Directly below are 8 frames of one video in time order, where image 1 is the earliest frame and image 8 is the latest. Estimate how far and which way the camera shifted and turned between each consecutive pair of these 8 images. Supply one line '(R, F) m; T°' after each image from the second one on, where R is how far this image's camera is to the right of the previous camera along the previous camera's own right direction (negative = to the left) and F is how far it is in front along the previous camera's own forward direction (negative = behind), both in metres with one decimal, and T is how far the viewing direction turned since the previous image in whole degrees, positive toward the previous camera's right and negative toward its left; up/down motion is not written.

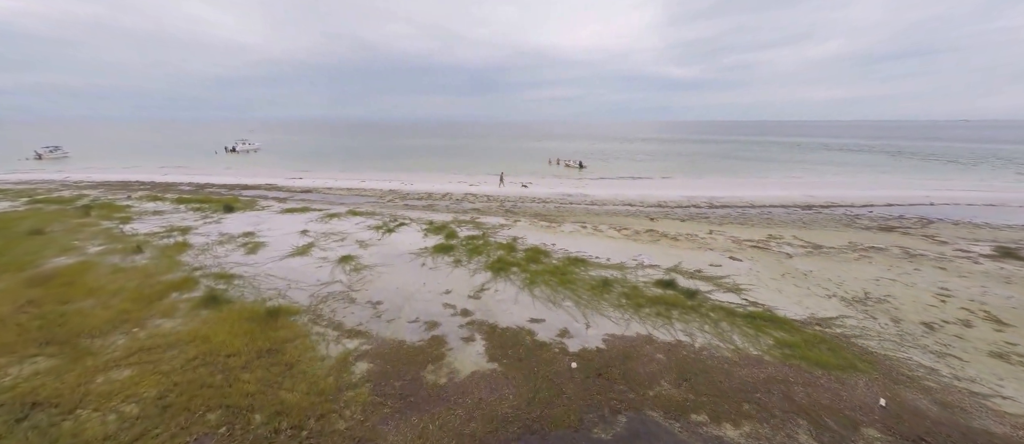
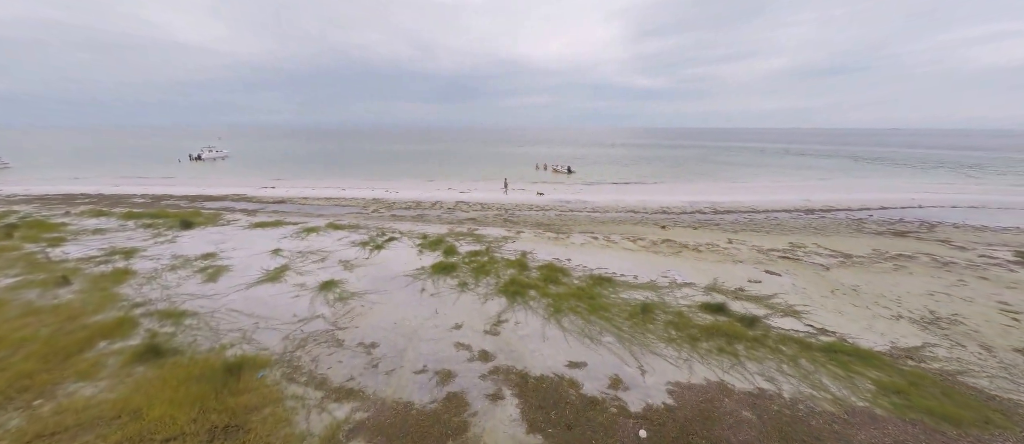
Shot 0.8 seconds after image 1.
(-0.9, +1.4) m; +3°
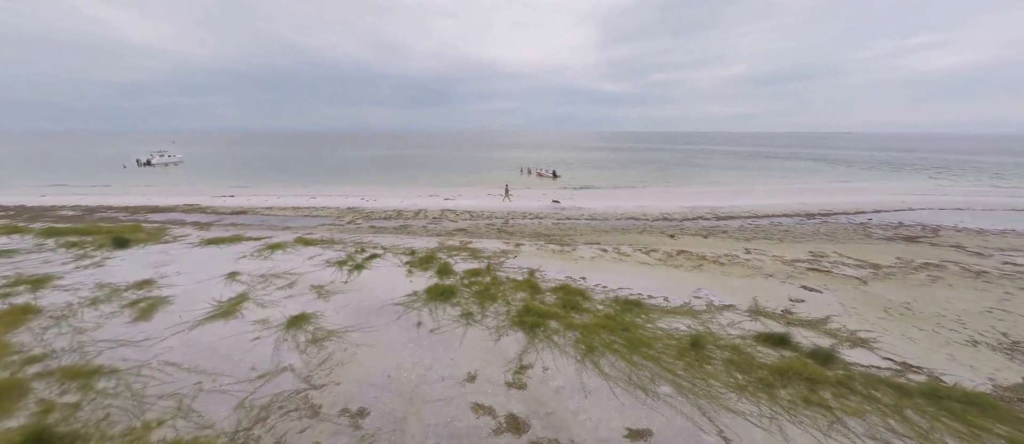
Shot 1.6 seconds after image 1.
(-0.8, +1.4) m; +4°
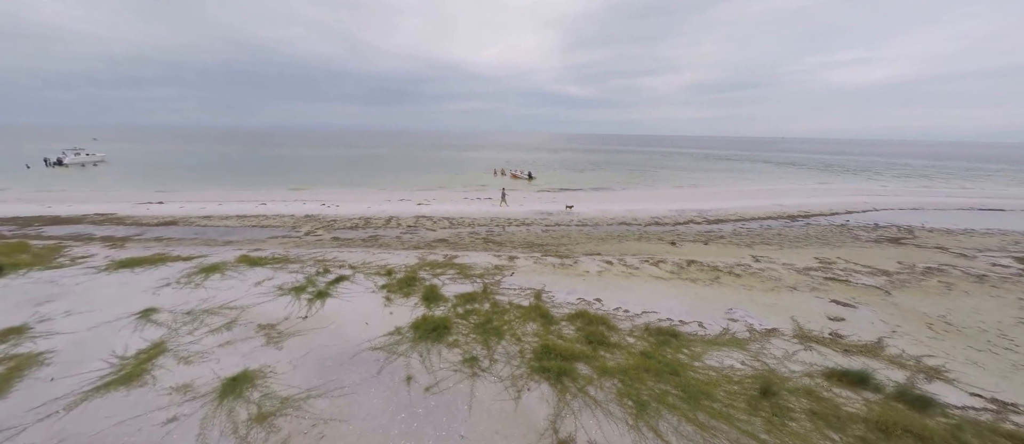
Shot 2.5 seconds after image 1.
(-0.9, +1.5) m; +6°
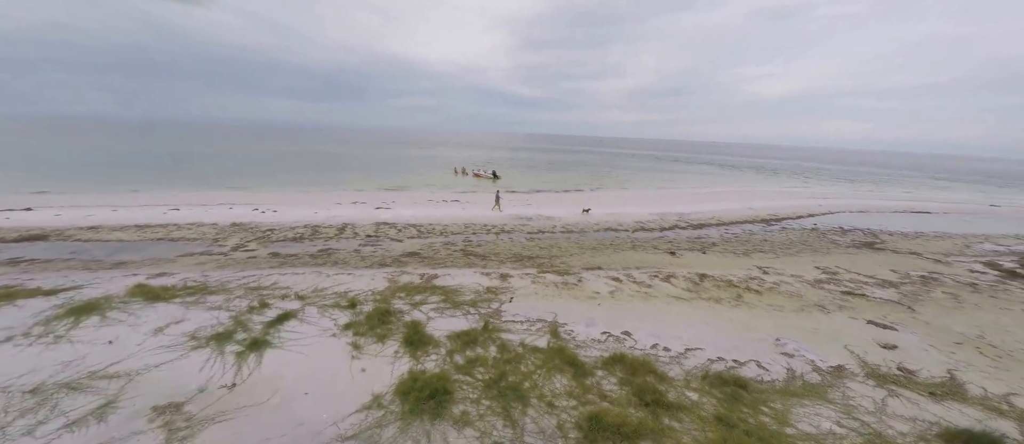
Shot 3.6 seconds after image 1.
(-1.1, +1.9) m; +8°
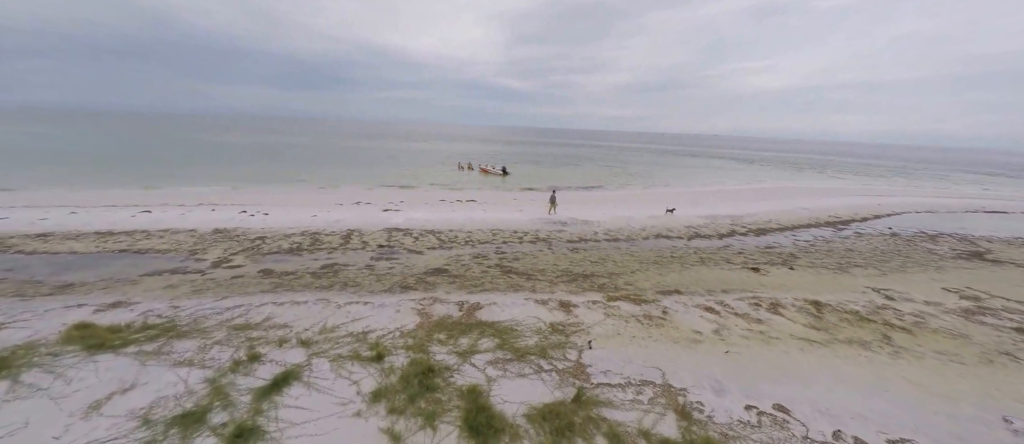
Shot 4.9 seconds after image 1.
(-1.6, +2.2) m; +1°
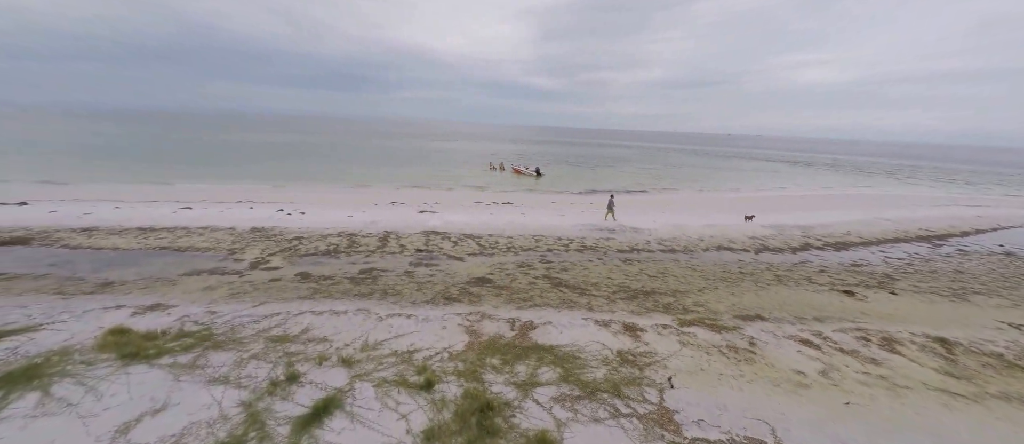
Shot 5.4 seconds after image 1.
(-0.8, +0.8) m; -4°
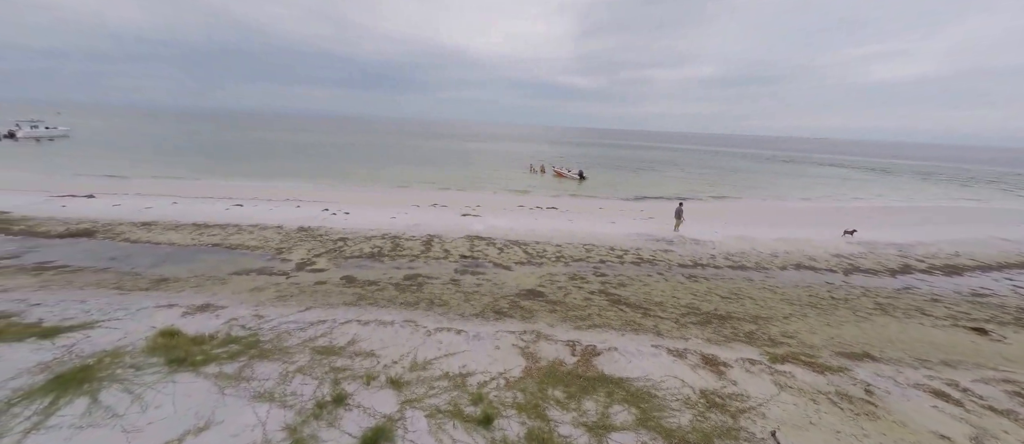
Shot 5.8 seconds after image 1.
(-0.7, +0.7) m; -5°
